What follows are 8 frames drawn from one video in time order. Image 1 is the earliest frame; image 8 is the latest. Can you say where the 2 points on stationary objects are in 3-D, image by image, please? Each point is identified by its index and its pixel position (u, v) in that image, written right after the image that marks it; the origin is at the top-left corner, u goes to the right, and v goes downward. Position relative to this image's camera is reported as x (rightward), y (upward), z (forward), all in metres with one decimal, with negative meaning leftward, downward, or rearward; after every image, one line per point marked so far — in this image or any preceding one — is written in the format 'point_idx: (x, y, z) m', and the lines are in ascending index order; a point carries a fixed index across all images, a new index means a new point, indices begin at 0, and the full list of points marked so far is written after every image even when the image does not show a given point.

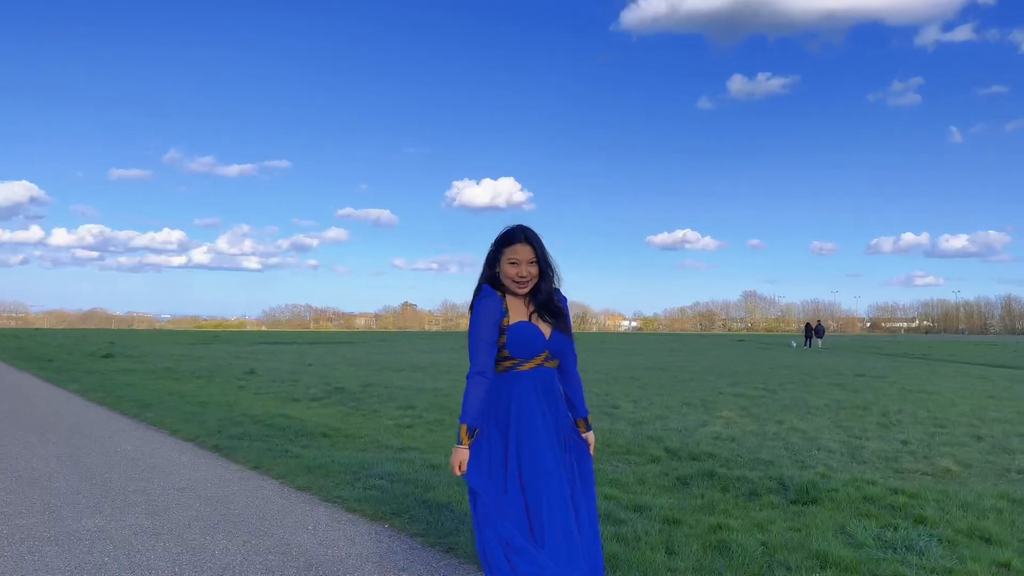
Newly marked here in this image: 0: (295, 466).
0: (-1.9, -1.5, +7.5) m
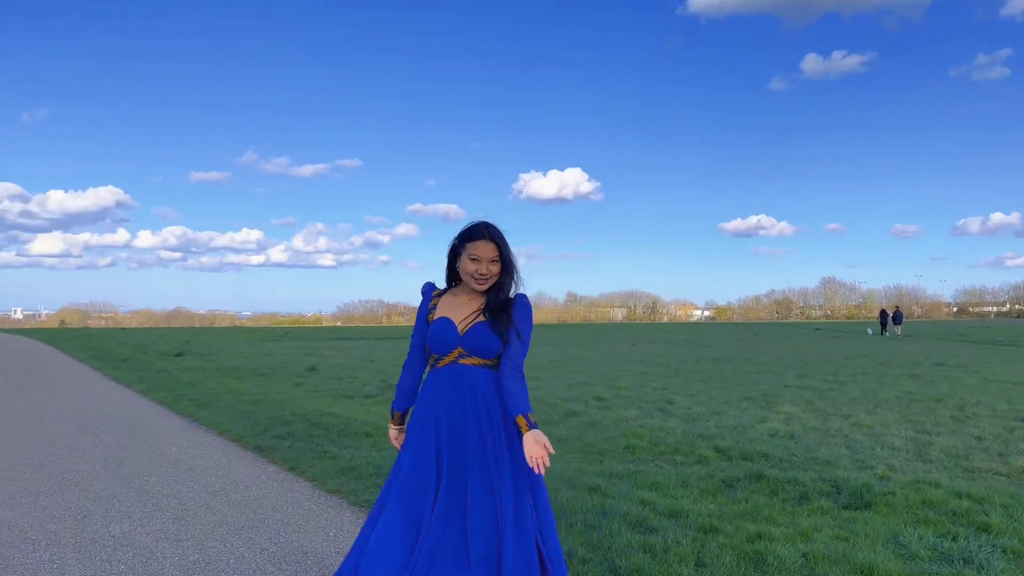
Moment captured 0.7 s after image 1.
0: (-1.6, -1.5, +7.4) m
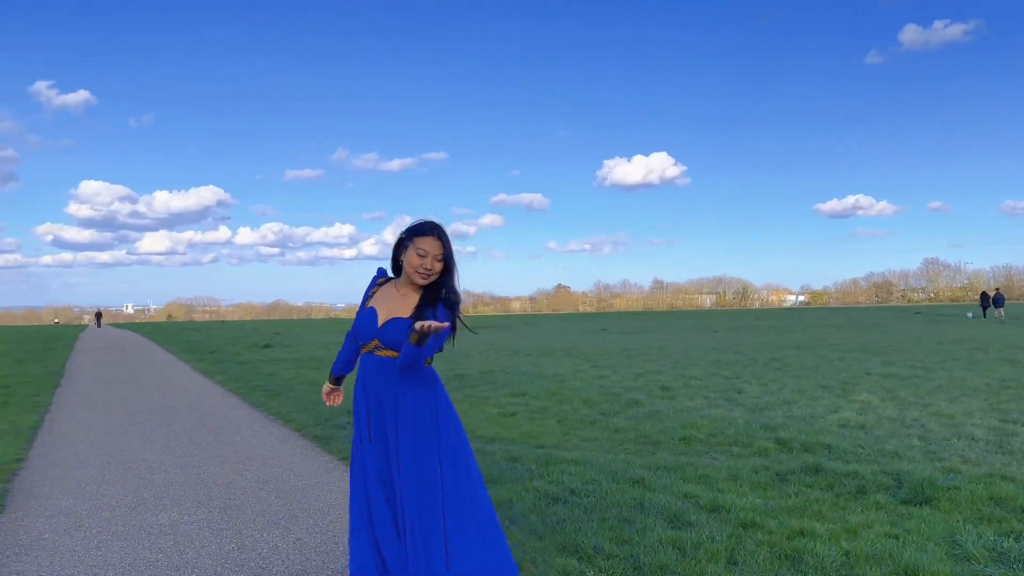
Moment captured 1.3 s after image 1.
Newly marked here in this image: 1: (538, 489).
0: (-1.2, -1.5, +7.4) m
1: (+0.2, -1.4, +5.9) m
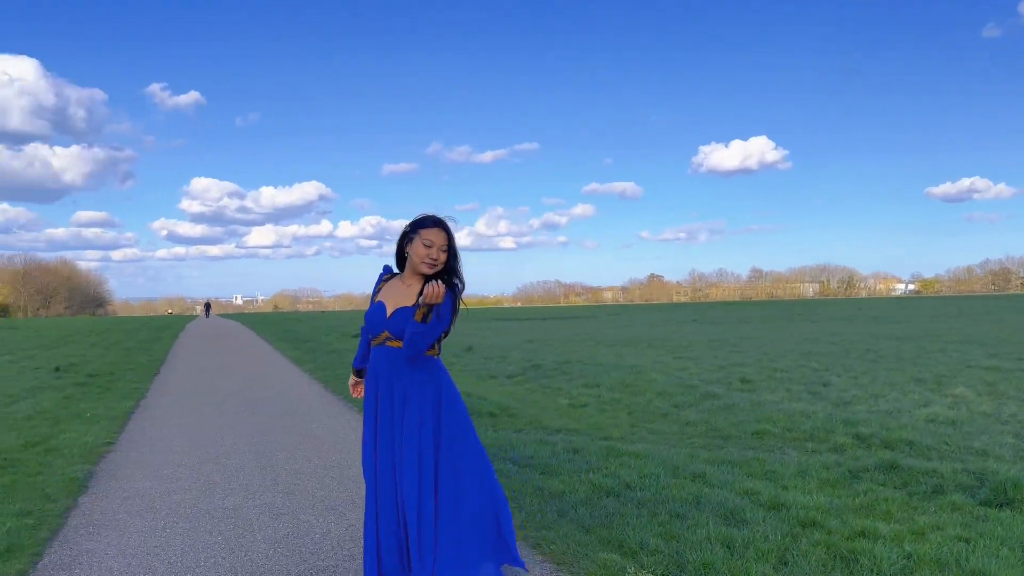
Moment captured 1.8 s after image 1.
0: (-0.6, -1.4, +7.5) m
1: (+0.5, -1.4, +5.9) m
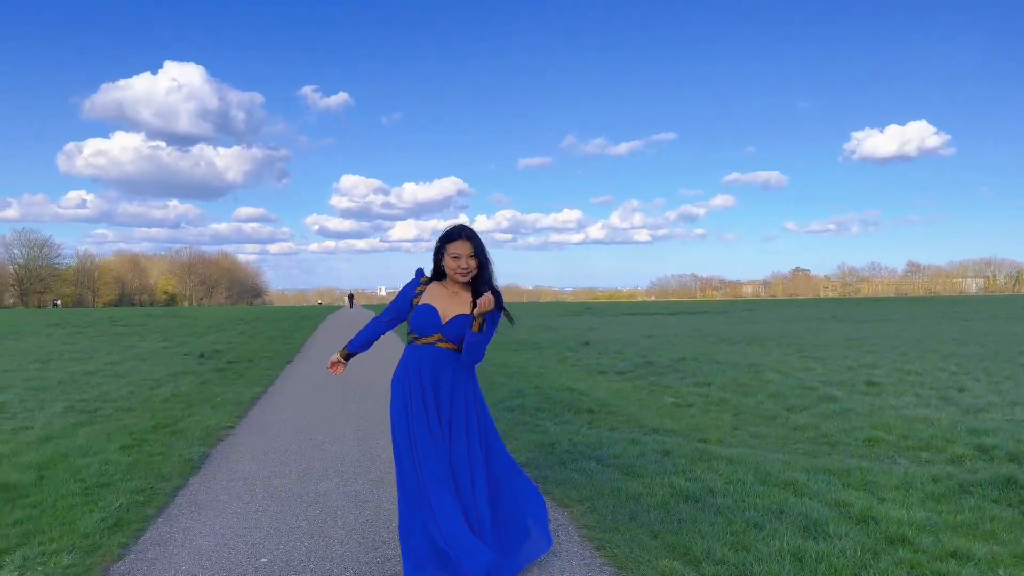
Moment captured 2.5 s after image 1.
0: (+0.2, -1.3, +7.5) m
1: (+1.1, -1.3, +5.7) m
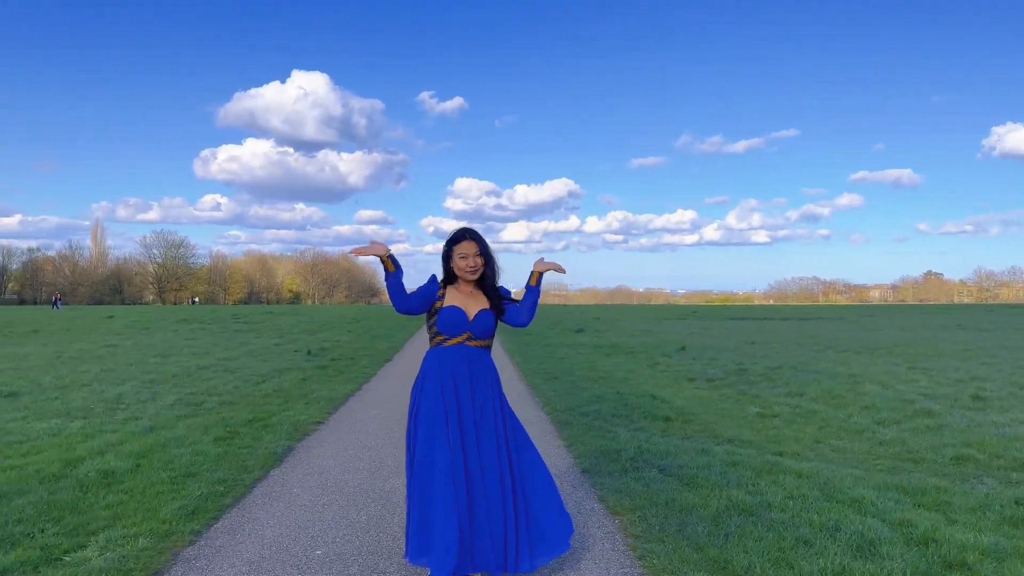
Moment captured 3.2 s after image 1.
0: (+0.8, -1.4, +7.6) m
1: (+1.4, -1.4, +5.6) m
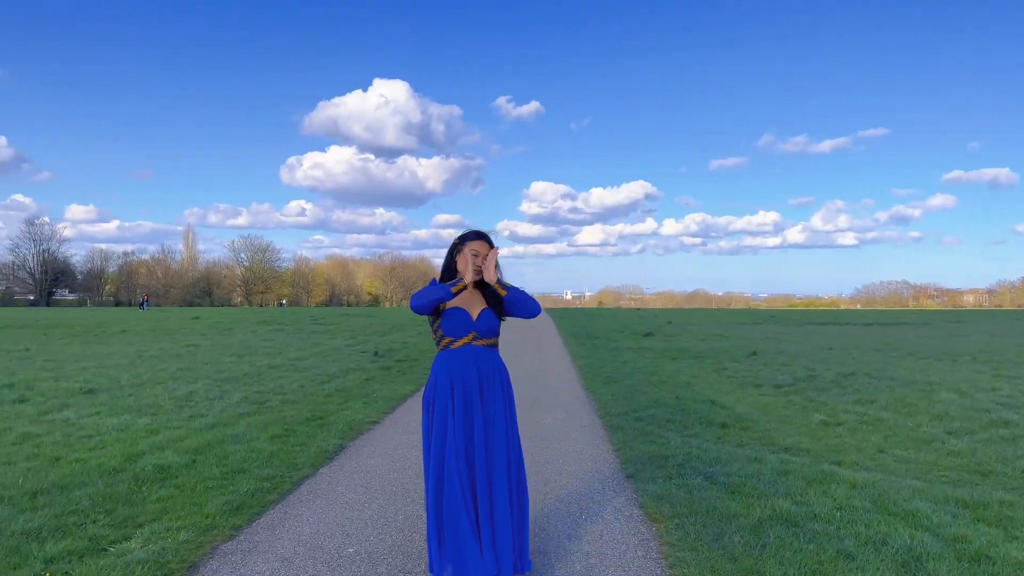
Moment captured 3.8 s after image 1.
0: (+1.2, -1.4, +7.4) m
1: (+1.7, -1.4, +5.4) m
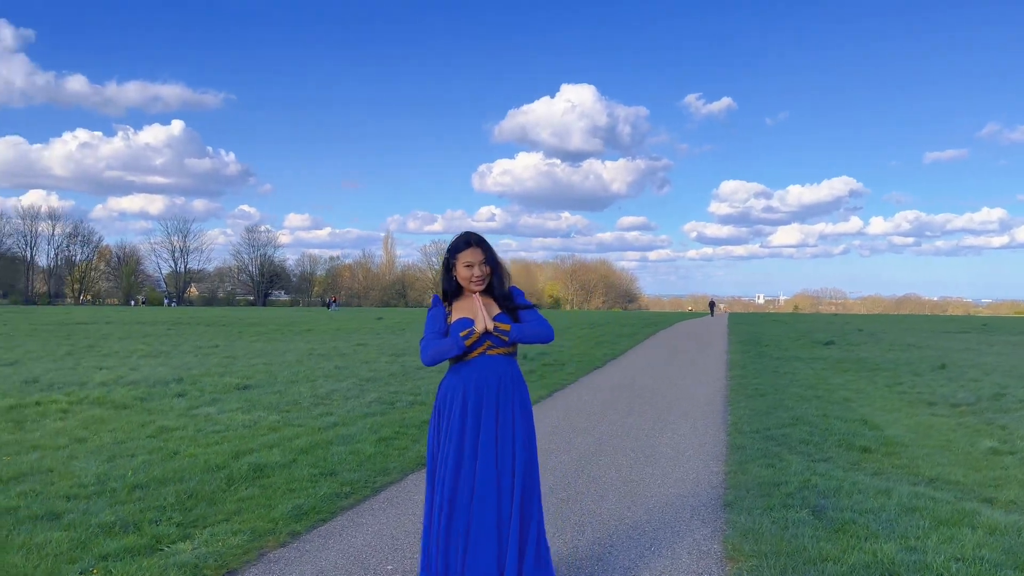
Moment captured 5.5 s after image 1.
0: (+2.0, -1.5, +6.6) m
1: (+2.0, -1.4, +4.6) m
